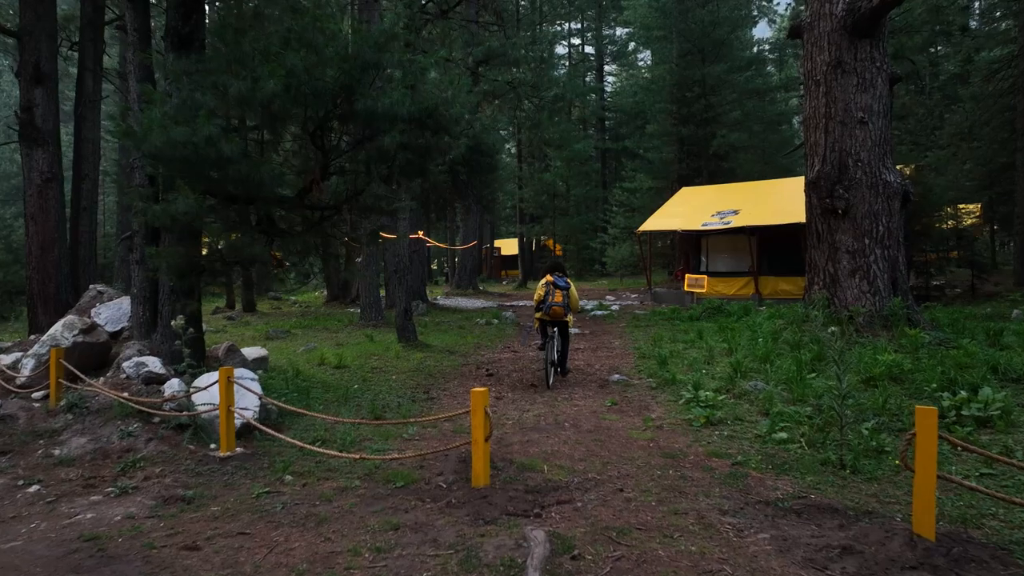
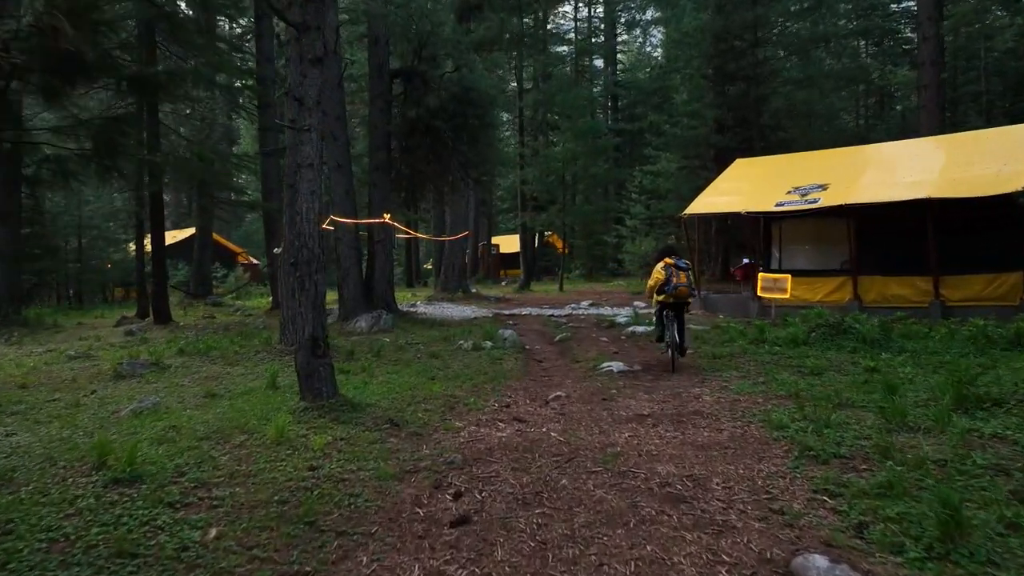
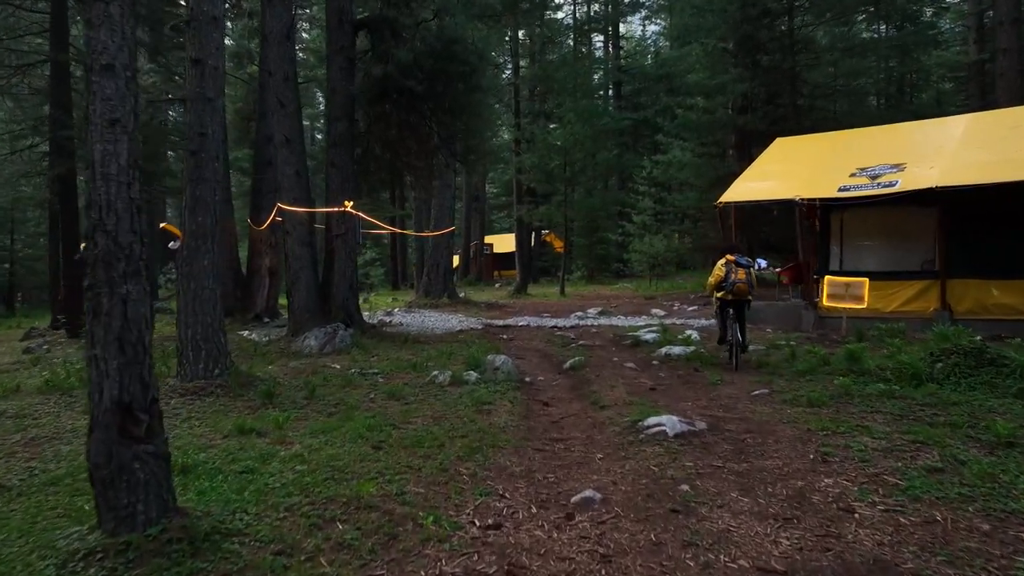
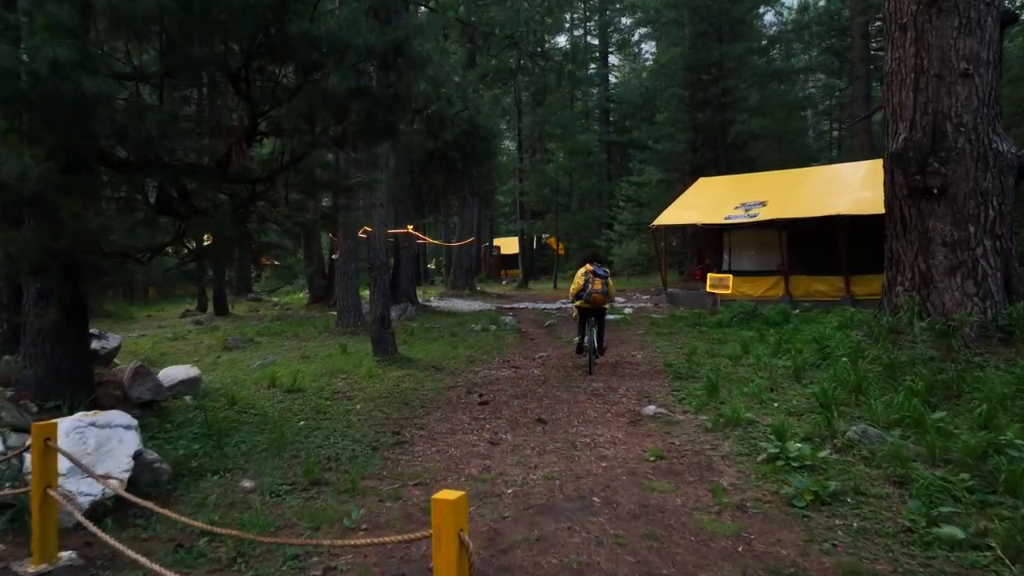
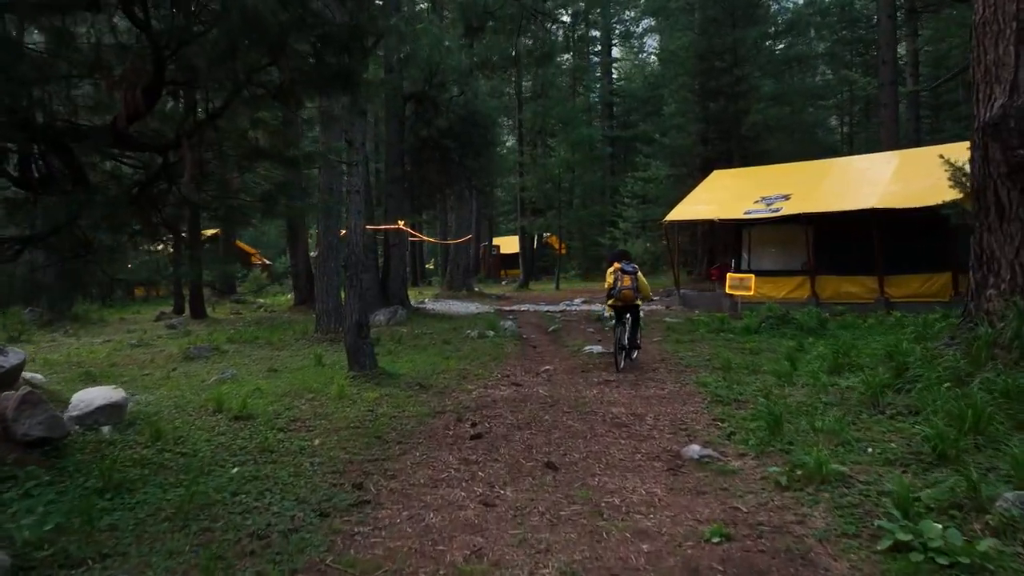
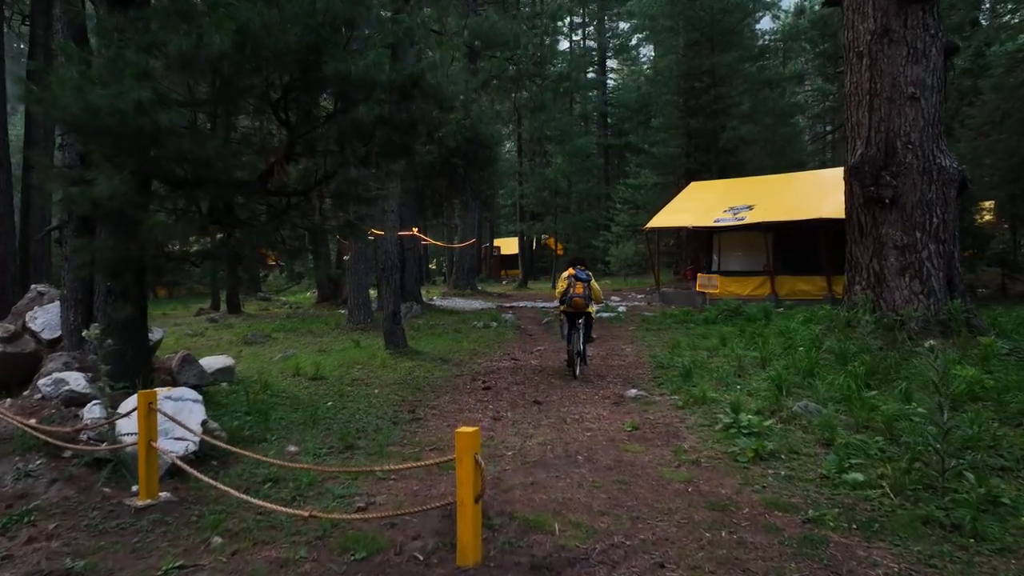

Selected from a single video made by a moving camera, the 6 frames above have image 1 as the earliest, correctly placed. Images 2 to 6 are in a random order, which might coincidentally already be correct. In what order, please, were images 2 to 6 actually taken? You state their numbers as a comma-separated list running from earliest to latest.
6, 4, 5, 2, 3
